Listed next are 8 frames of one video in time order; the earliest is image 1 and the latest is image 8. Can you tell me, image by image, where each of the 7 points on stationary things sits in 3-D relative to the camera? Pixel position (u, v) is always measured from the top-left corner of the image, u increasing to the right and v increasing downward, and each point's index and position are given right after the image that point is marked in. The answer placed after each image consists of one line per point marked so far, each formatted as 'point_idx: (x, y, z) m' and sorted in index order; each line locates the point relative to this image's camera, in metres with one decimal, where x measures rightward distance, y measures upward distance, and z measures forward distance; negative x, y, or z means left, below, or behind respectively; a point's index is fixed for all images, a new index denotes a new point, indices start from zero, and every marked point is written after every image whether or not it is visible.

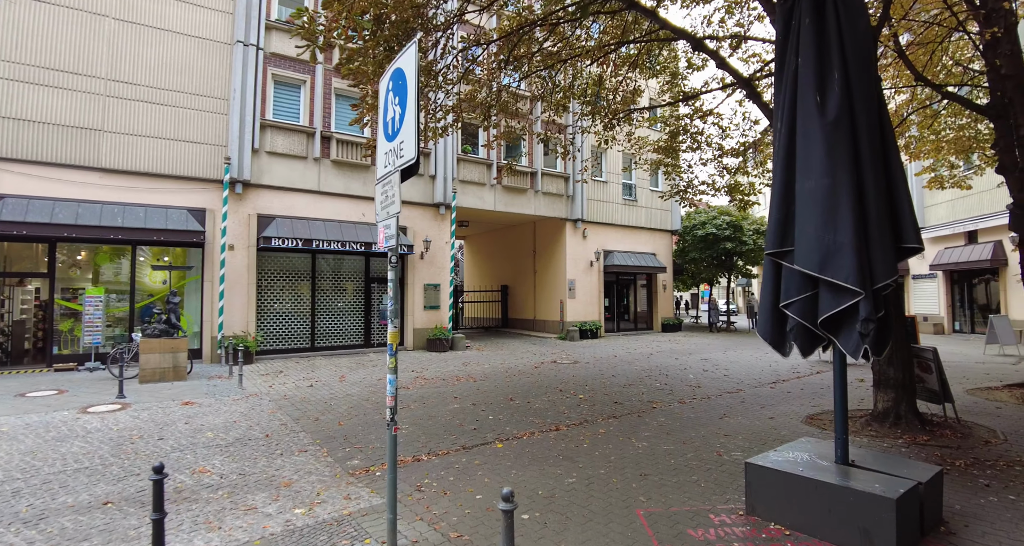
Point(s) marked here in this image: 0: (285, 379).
0: (-5.4, -2.5, +11.7) m
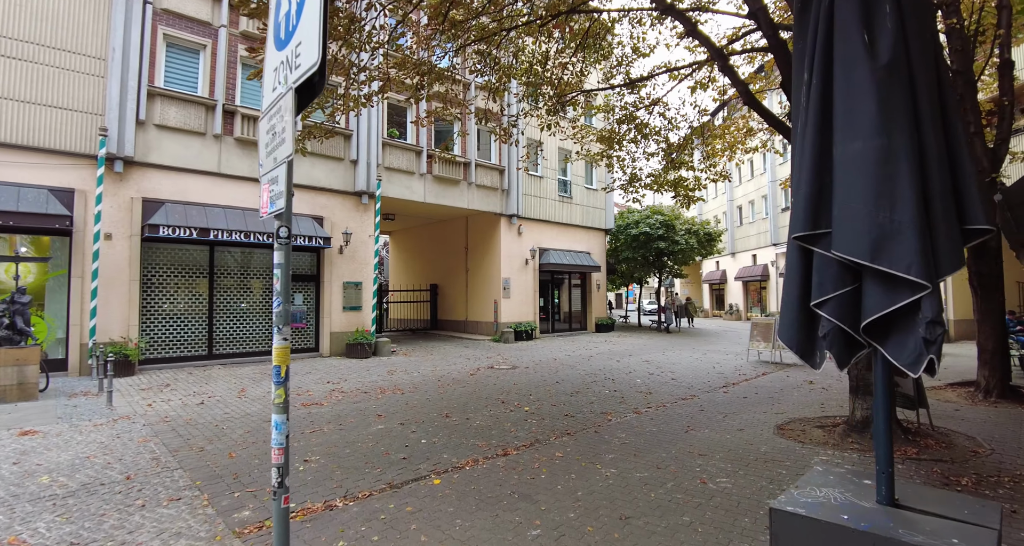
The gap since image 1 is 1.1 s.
0: (-6.8, -2.4, +9.7) m
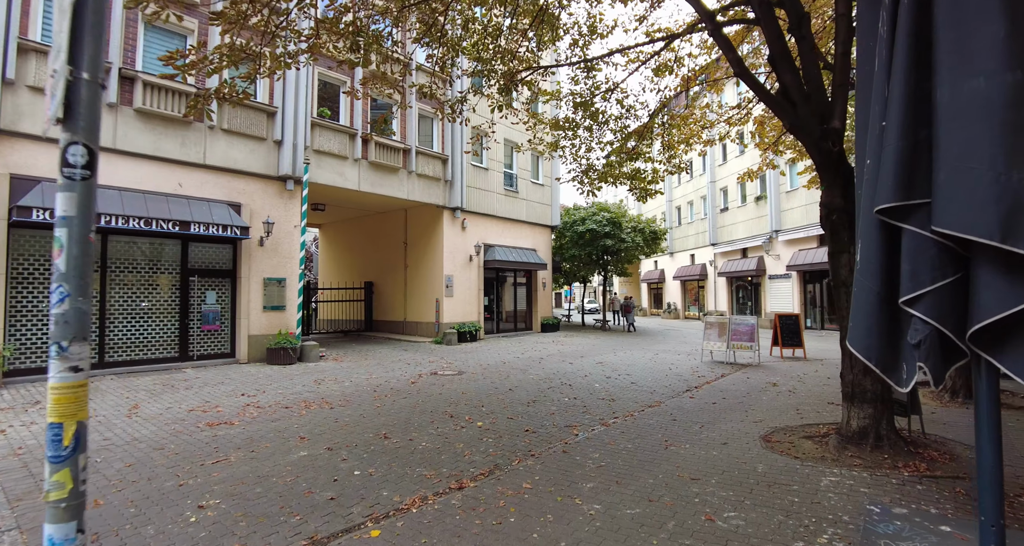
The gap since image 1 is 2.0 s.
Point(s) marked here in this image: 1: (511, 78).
0: (-7.7, -2.3, +7.9) m
1: (0.0, +3.7, +9.3) m
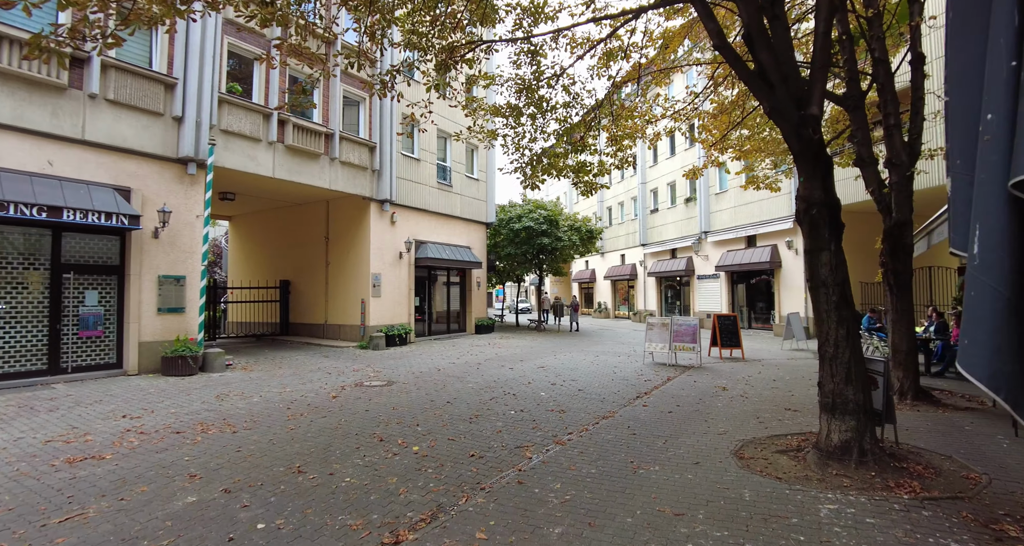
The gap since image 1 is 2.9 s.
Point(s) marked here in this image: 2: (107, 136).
0: (-8.5, -2.2, +5.9) m
1: (-1.1, +3.8, +8.4) m
2: (-8.3, +2.8, +9.9) m
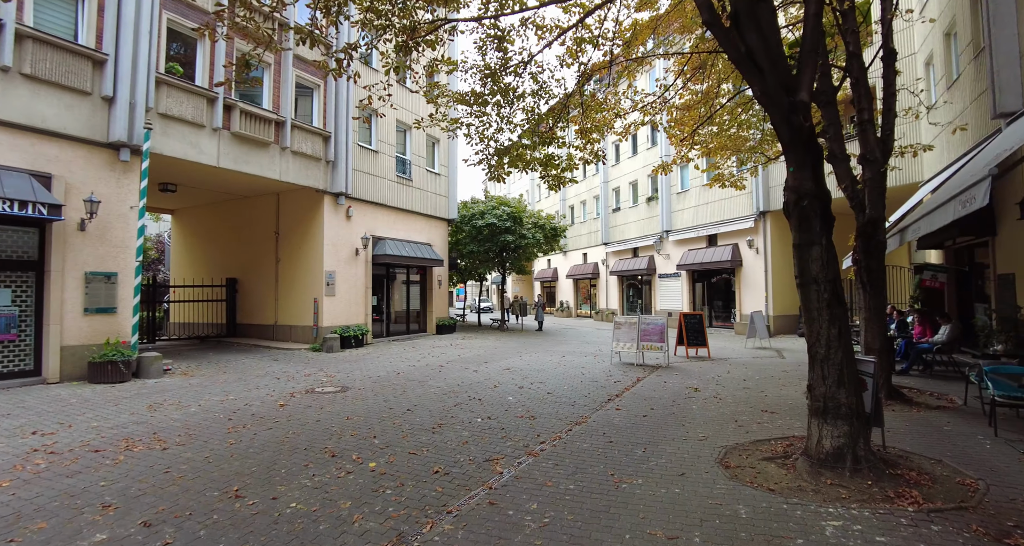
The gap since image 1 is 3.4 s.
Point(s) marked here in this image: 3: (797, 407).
0: (-8.9, -2.2, +4.7) m
1: (-1.6, +3.8, +7.8) m
2: (-8.9, +2.9, +8.7) m
3: (+3.6, -1.7, +6.2) m
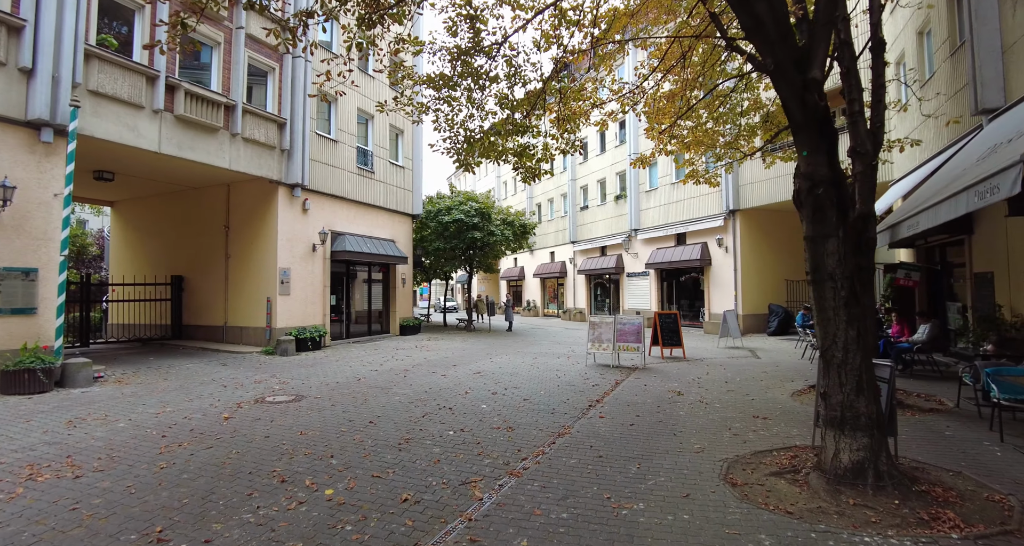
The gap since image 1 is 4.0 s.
0: (-9.0, -2.1, +3.4) m
1: (-2.0, +3.9, +7.1) m
2: (-9.4, +2.9, +7.4) m
3: (+3.4, -1.7, +5.9) m
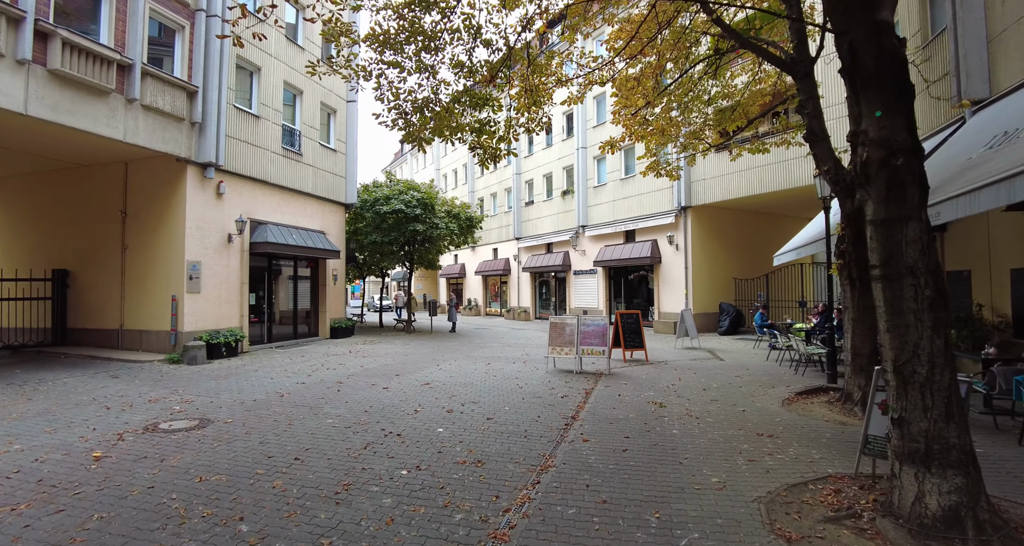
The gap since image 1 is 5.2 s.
0: (-8.9, -2.0, +1.1) m
1: (-2.4, +3.9, +5.7) m
2: (-9.8, +3.0, +5.0) m
3: (+3.0, -1.6, +5.2) m
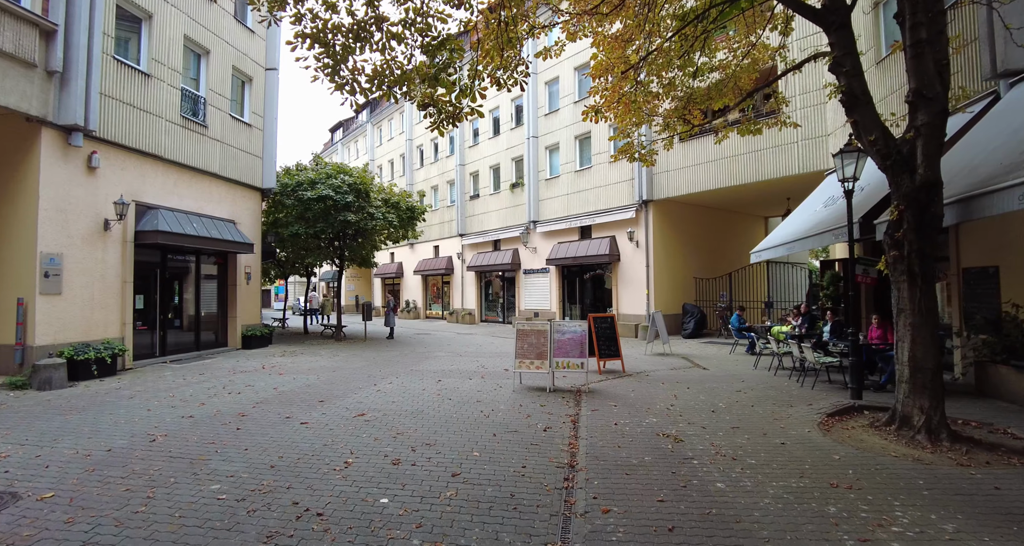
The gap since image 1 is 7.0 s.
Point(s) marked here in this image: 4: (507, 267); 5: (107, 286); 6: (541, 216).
0: (-8.4, -2.0, -1.7) m
1: (-2.6, +4.0, +3.7) m
2: (-9.8, +3.1, +2.0) m
3: (+2.9, -1.6, +3.9) m
4: (-0.2, +0.3, +19.2) m
5: (-8.6, -0.3, +10.2) m
6: (+1.1, +2.1, +18.1) m
